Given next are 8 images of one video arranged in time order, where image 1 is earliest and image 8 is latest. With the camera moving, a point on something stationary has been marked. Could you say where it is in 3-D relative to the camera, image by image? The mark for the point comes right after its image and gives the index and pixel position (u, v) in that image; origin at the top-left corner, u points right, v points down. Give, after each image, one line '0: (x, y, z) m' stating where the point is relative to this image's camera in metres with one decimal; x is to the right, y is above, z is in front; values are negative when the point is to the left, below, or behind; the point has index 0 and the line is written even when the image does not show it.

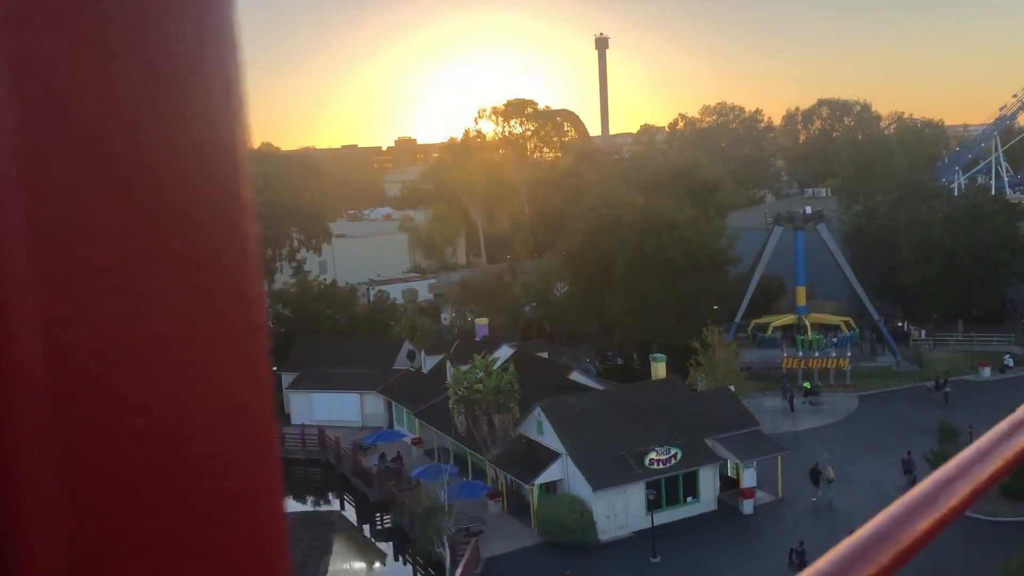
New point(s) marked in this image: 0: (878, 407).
0: (+6.7, -2.2, +15.9) m
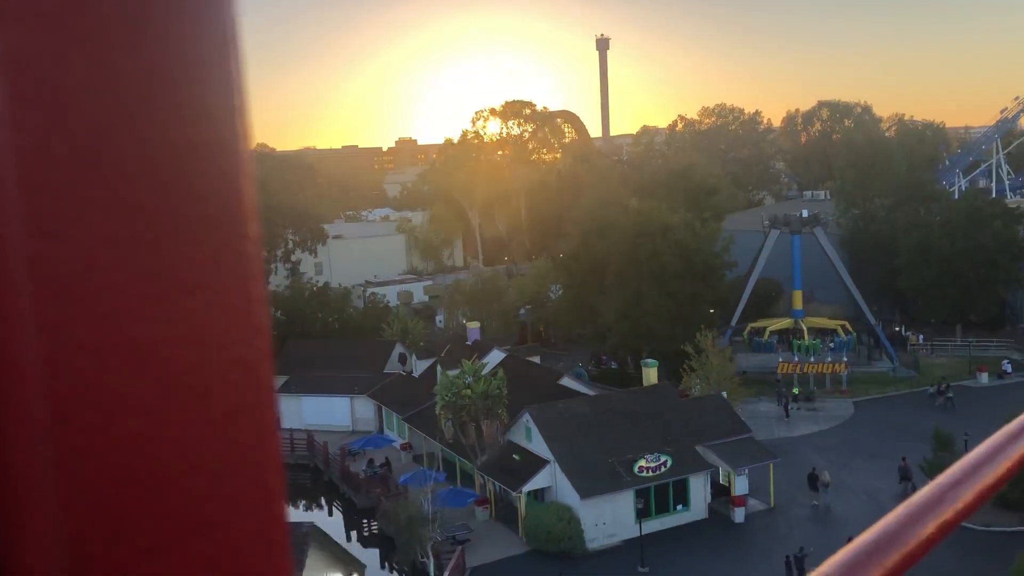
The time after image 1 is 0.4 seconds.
0: (+6.6, -2.3, +15.7) m
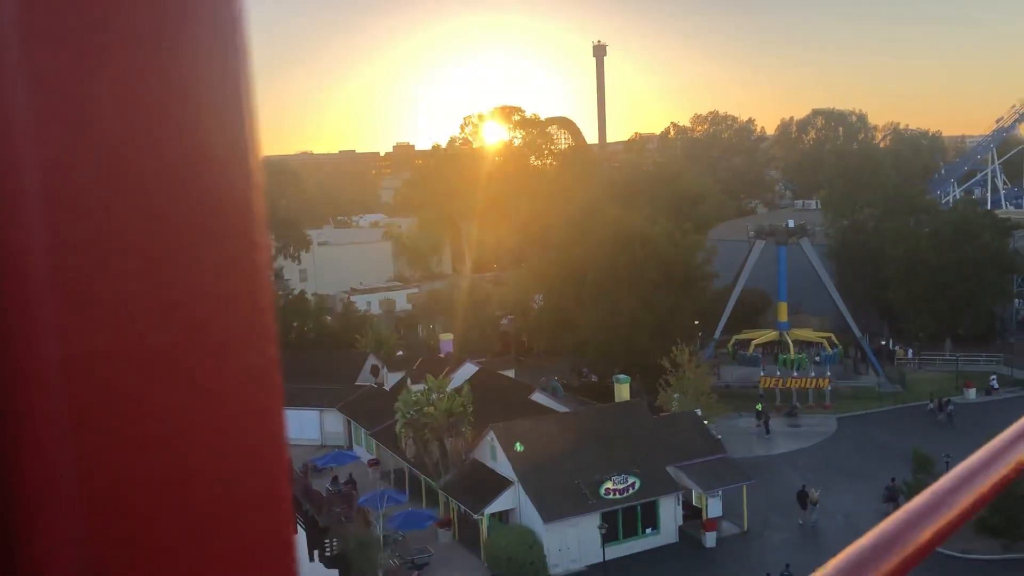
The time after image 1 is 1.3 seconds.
0: (+6.1, -2.5, +15.3) m
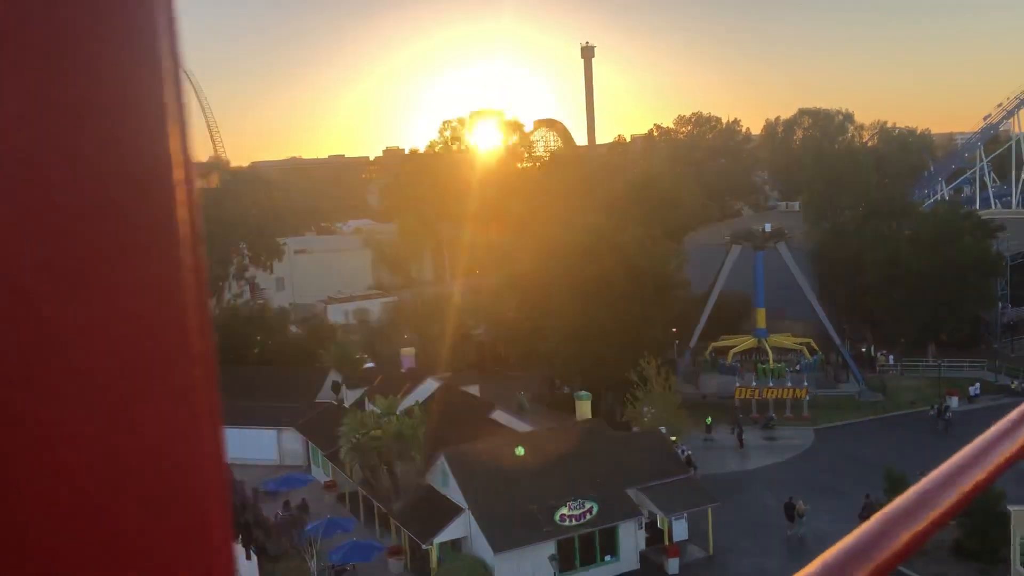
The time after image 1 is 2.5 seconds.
0: (+5.5, -2.7, +14.8) m
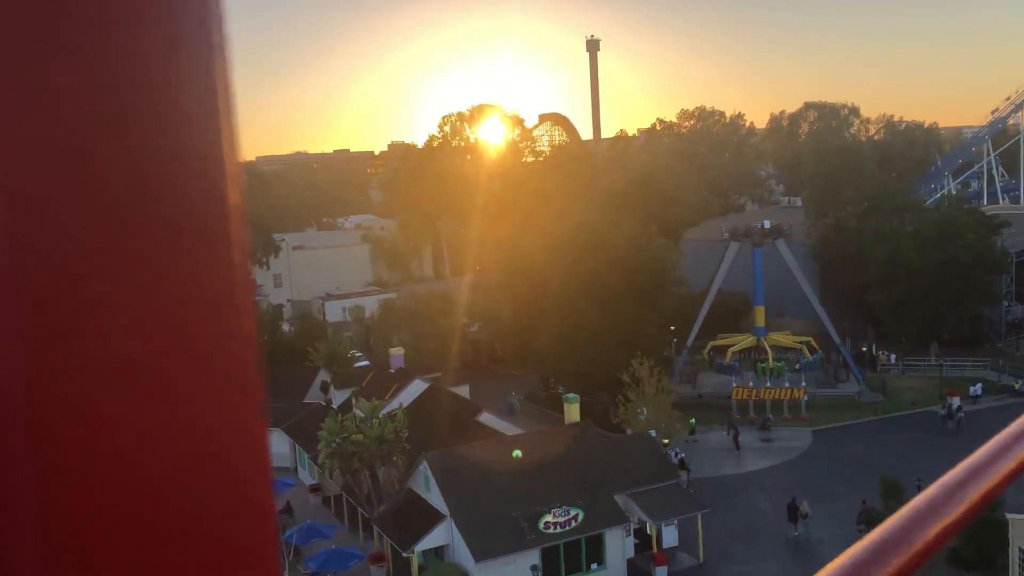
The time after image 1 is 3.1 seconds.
0: (+5.4, -2.6, +14.5) m
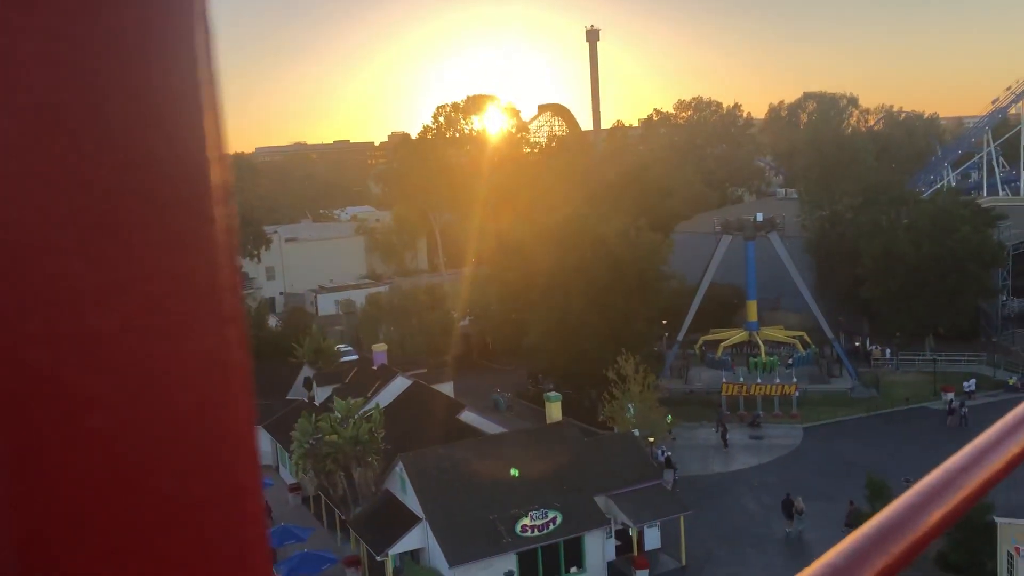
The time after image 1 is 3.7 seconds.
0: (+5.1, -2.6, +14.2) m
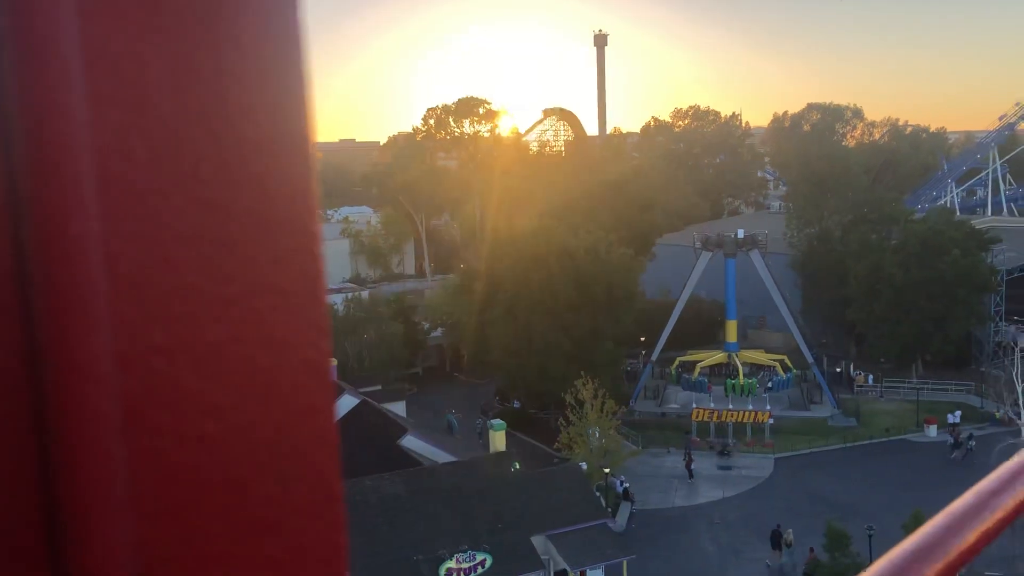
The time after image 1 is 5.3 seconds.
0: (+4.4, -2.9, +13.5) m
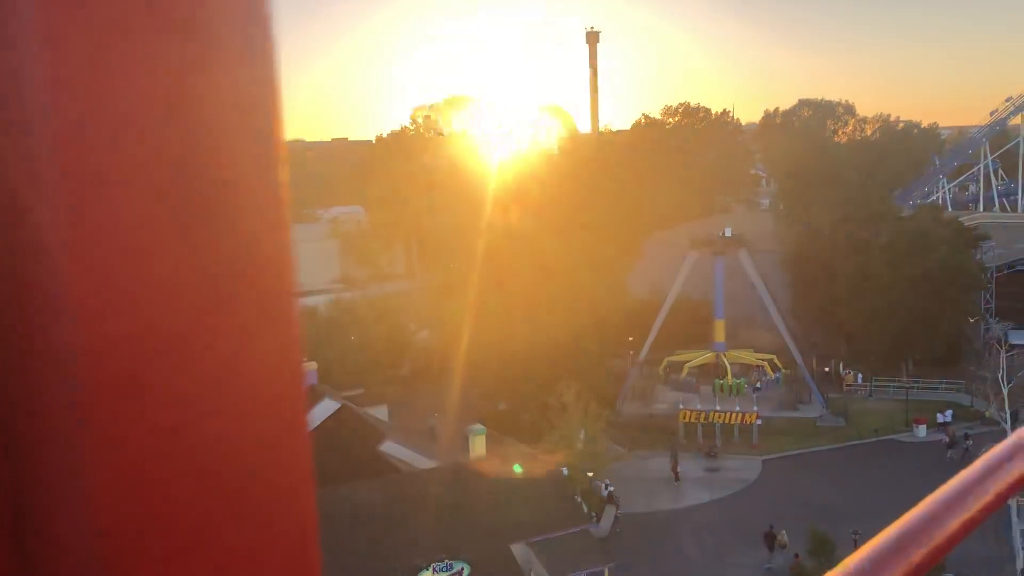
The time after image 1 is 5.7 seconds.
0: (+4.1, -2.9, +13.3) m
